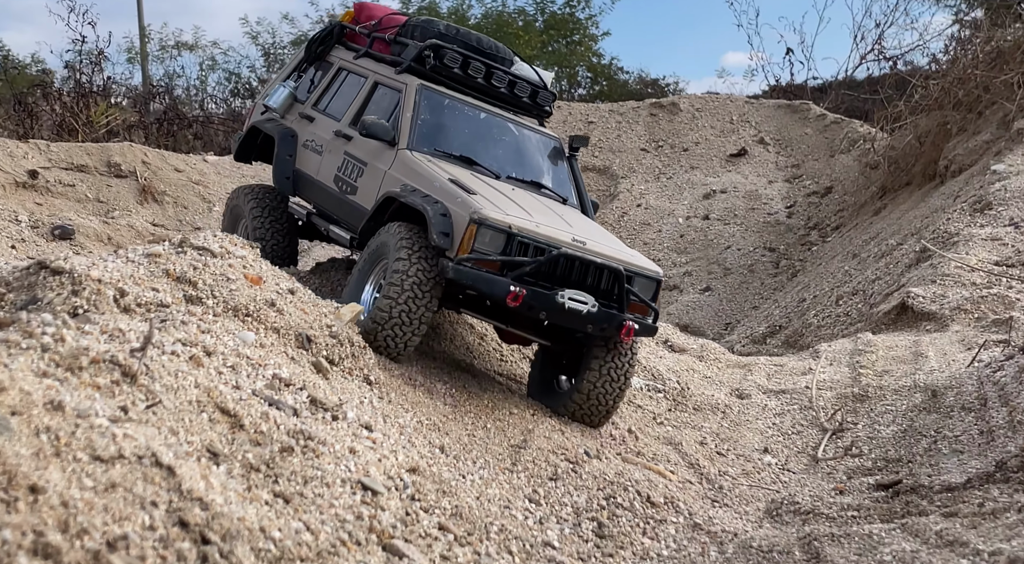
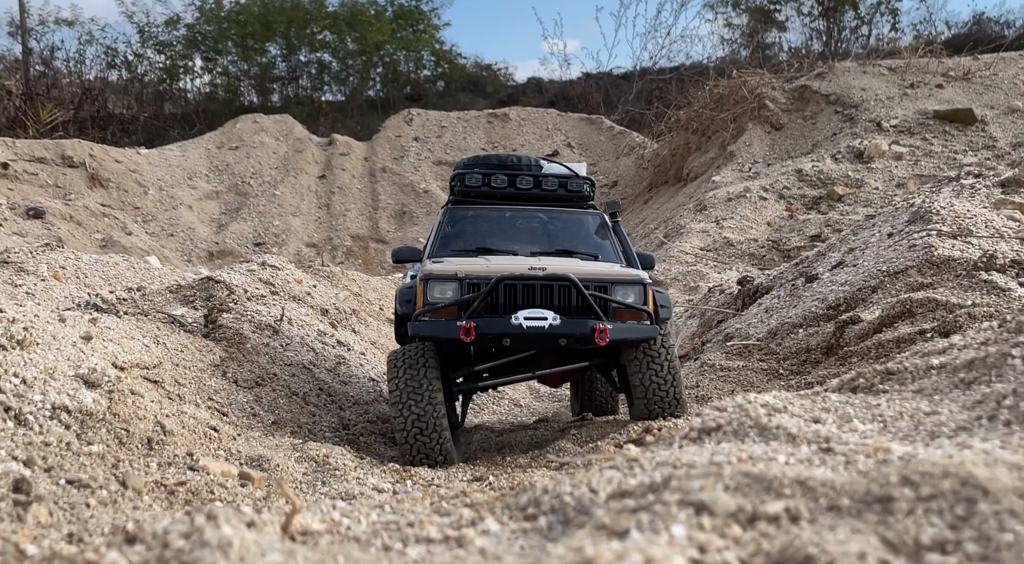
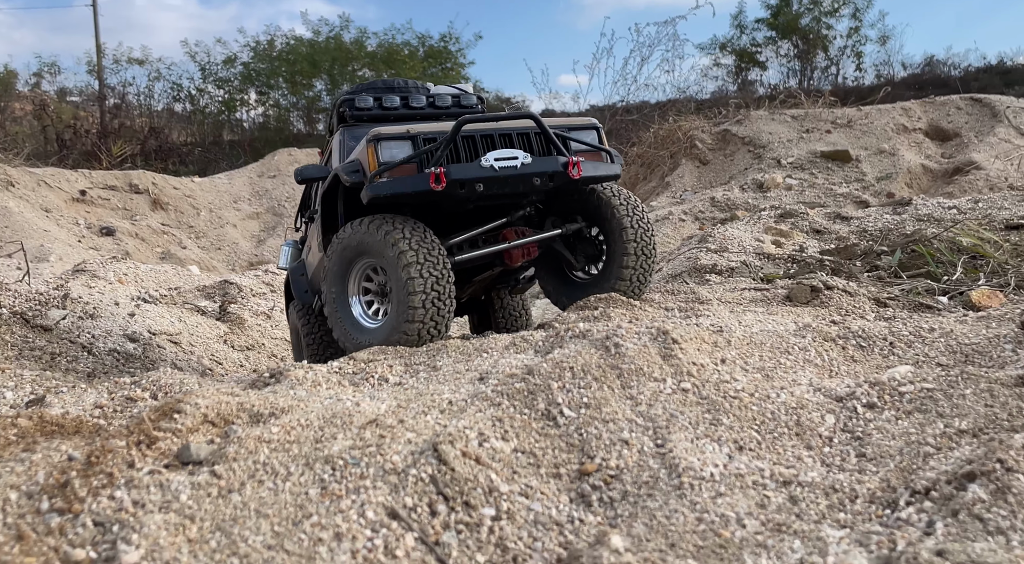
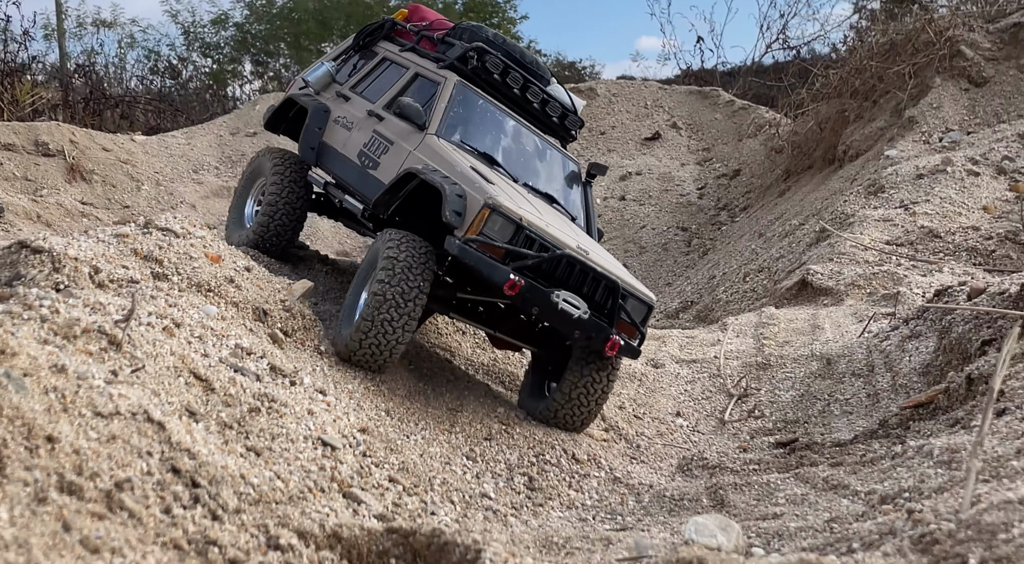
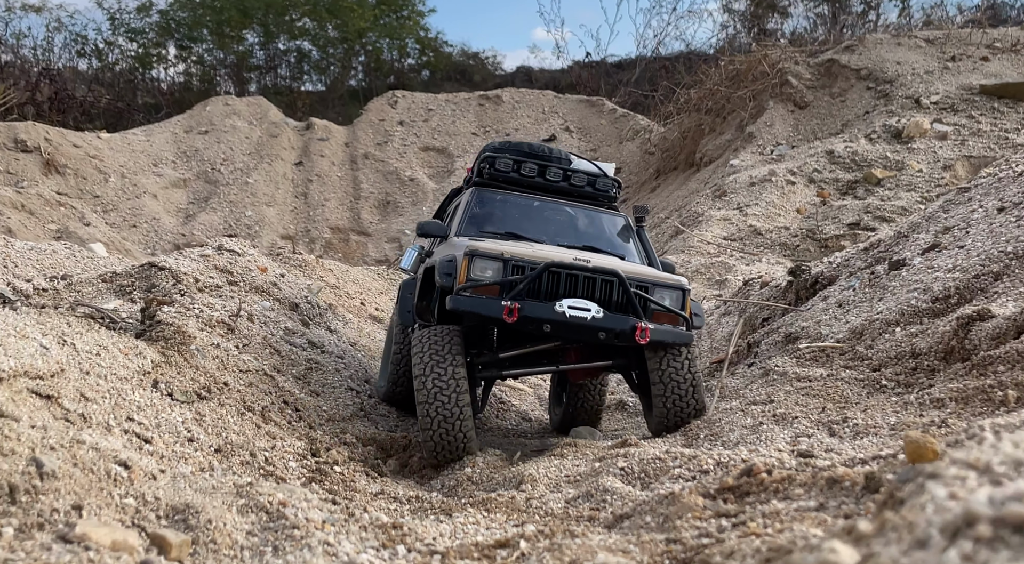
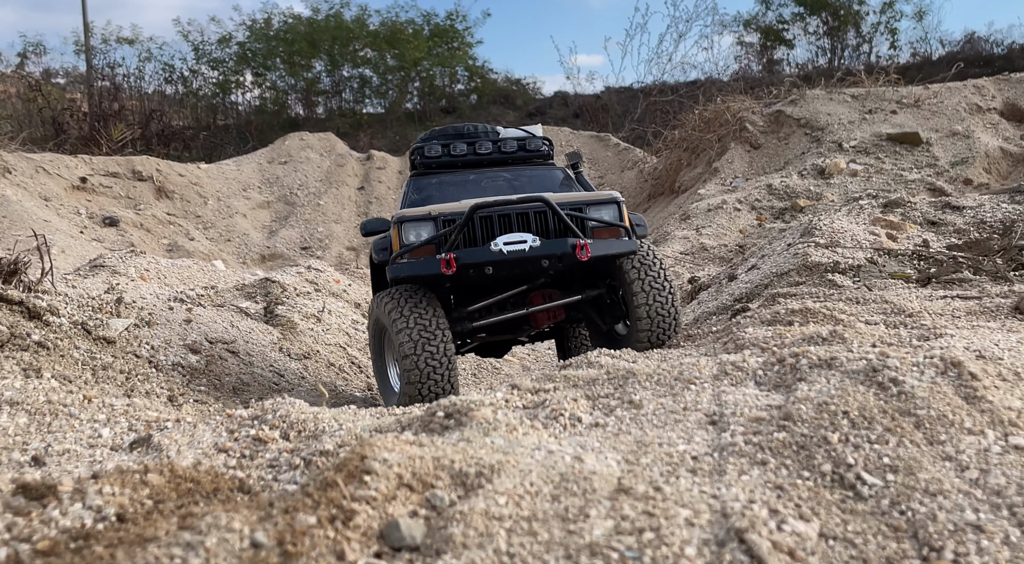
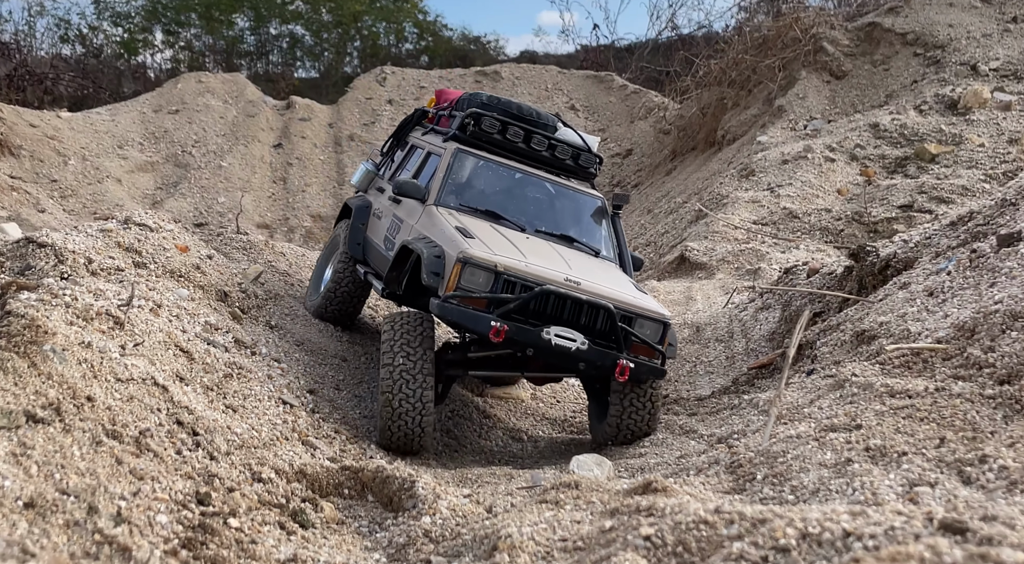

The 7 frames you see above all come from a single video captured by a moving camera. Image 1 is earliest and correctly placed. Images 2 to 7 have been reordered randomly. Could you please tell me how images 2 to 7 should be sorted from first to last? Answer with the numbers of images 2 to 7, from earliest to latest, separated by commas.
4, 7, 5, 2, 6, 3
